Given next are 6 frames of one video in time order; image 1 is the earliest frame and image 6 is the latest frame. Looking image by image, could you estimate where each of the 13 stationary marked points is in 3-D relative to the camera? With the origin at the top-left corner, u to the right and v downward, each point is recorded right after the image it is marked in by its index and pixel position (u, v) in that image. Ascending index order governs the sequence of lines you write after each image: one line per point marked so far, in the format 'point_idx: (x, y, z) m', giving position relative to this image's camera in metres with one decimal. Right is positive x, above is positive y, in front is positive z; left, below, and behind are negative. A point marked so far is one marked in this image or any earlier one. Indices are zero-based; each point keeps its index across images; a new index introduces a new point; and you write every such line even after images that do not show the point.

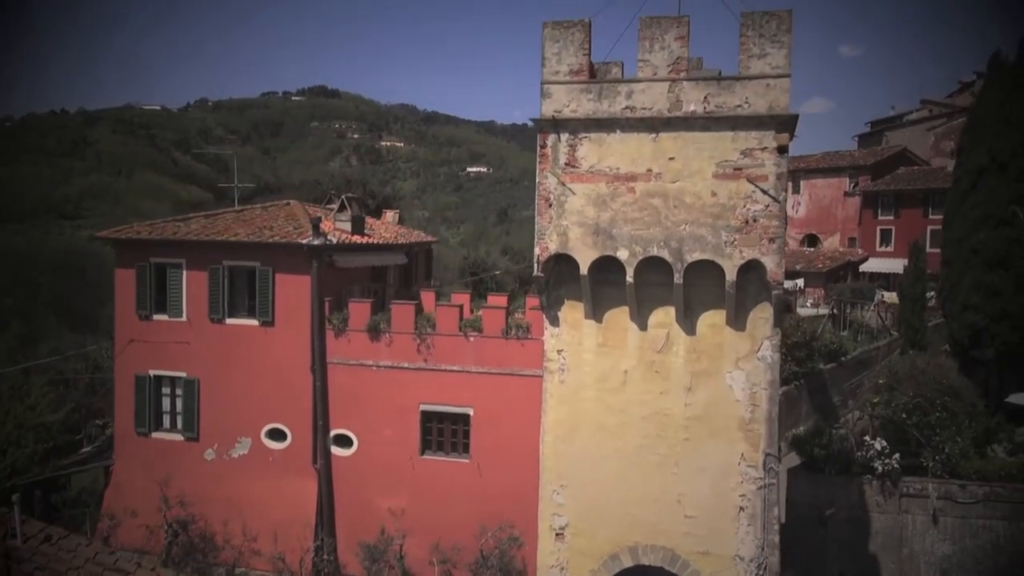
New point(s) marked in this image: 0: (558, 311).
0: (+0.7, -0.4, +11.7) m
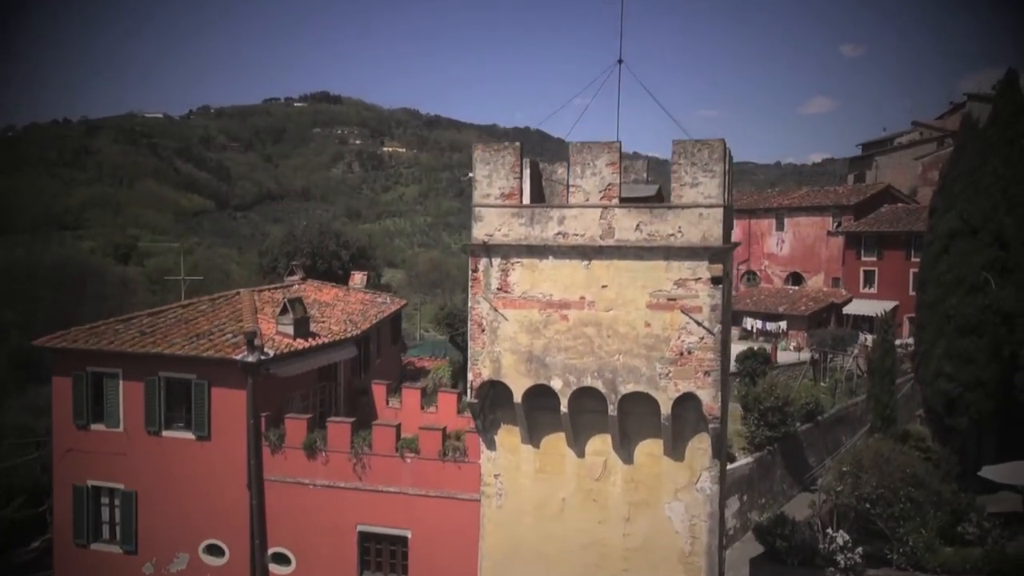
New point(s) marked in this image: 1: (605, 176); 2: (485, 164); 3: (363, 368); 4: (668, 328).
0: (-0.3, -2.3, +11.4) m
1: (+1.3, +1.6, +10.6) m
2: (-0.4, +1.9, +11.0) m
3: (-3.4, -1.8, +16.6) m
4: (+2.2, -0.6, +10.4) m
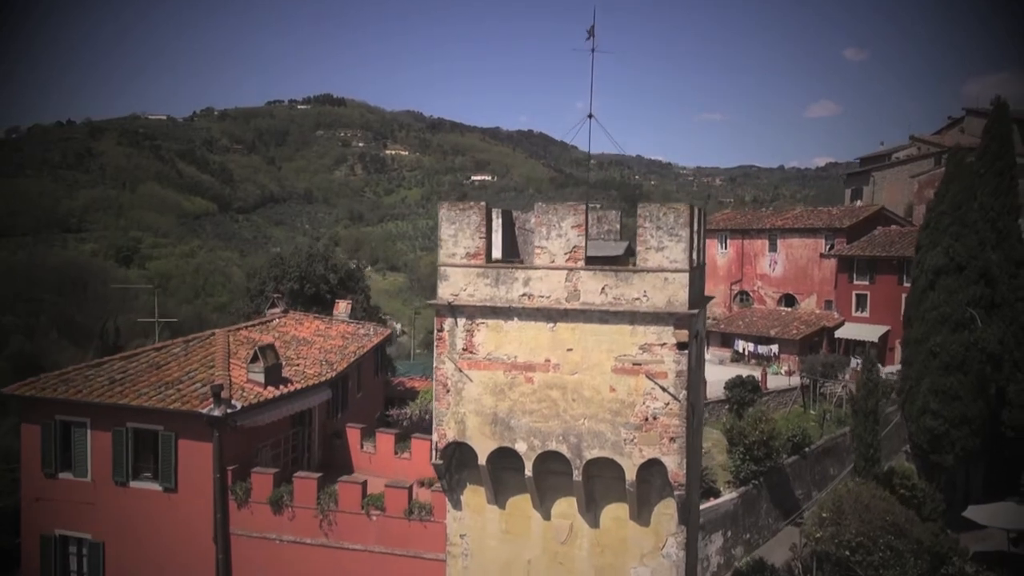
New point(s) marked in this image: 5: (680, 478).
0: (-0.8, -3.2, +11.3) m
1: (+0.8, +0.7, +10.4) m
2: (-0.9, +1.0, +10.9) m
3: (-3.9, -2.7, +16.5) m
4: (+1.7, -1.5, +10.3) m
5: (+2.3, -2.6, +10.2) m
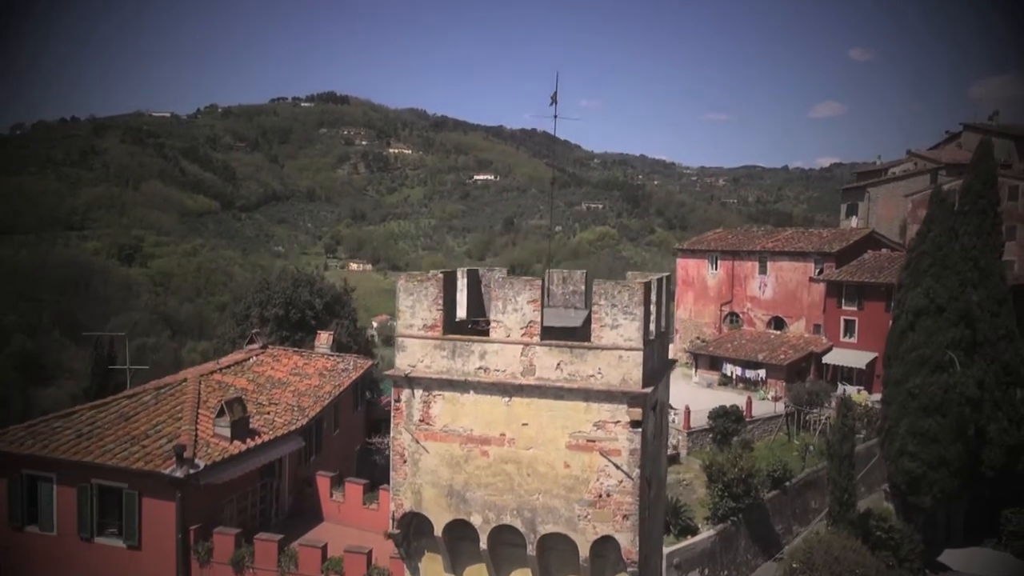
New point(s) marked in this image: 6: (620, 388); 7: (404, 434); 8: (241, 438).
0: (-1.5, -4.2, +11.3) m
1: (+0.2, -0.4, +10.4) m
2: (-1.5, -0.1, +10.9) m
3: (-4.5, -3.7, +16.5) m
4: (+1.1, -2.5, +10.3) m
5: (+1.7, -3.7, +10.2) m
6: (+1.5, -1.4, +10.1) m
7: (-1.6, -2.2, +10.9) m
8: (-5.2, -2.8, +14.0) m
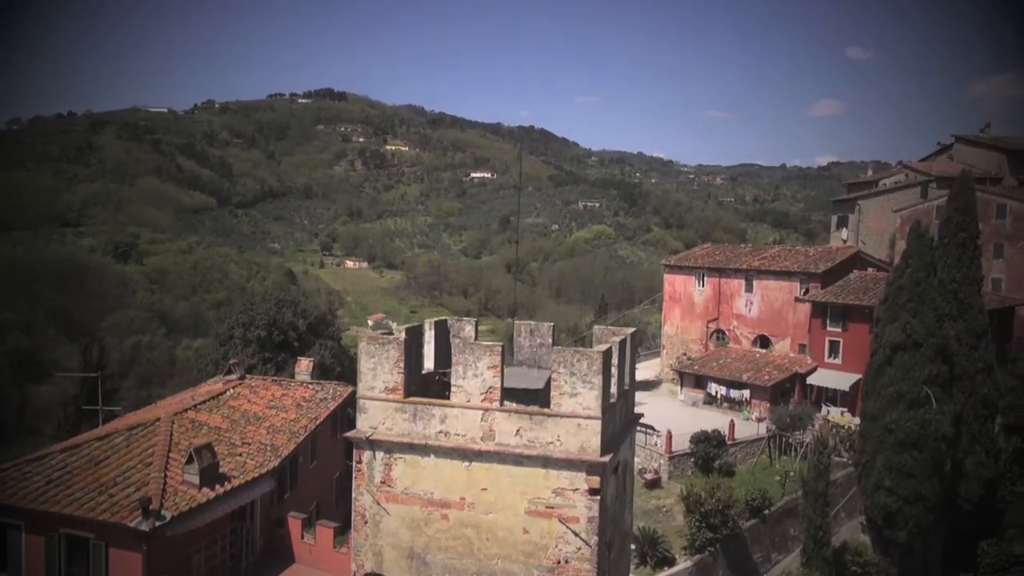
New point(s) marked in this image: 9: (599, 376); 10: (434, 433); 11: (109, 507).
0: (-2.0, -5.2, +11.3) m
1: (-0.4, -1.3, +10.5) m
2: (-2.1, -1.0, +10.9) m
3: (-5.1, -4.6, +16.5) m
4: (+0.5, -3.5, +10.3) m
5: (+1.1, -4.7, +10.2) m
6: (+0.9, -2.3, +10.1) m
7: (-2.2, -3.1, +10.9) m
8: (-5.8, -3.7, +14.1) m
9: (+1.2, -1.2, +10.1) m
10: (-1.1, -2.1, +10.6) m
11: (-7.1, -3.8, +12.9) m
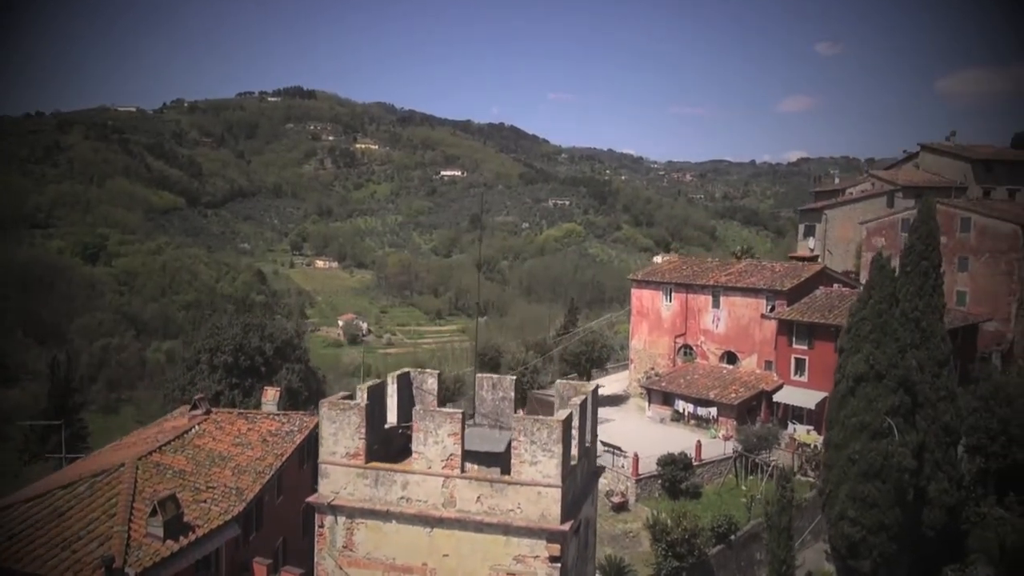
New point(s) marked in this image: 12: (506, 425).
0: (-2.6, -6.1, +11.3) m
1: (-0.9, -2.3, +10.5) m
2: (-2.7, -2.0, +10.8) m
3: (-5.9, -5.6, +16.4) m
4: (-0.1, -4.4, +10.4) m
5: (+0.6, -5.6, +10.3) m
6: (+0.4, -3.3, +10.1) m
7: (-2.7, -4.0, +10.9) m
8: (-6.4, -4.7, +13.9) m
9: (+0.7, -2.2, +10.2) m
10: (-1.7, -3.1, +10.6) m
11: (-7.7, -4.8, +12.7) m
12: (-0.1, -2.3, +12.5) m
